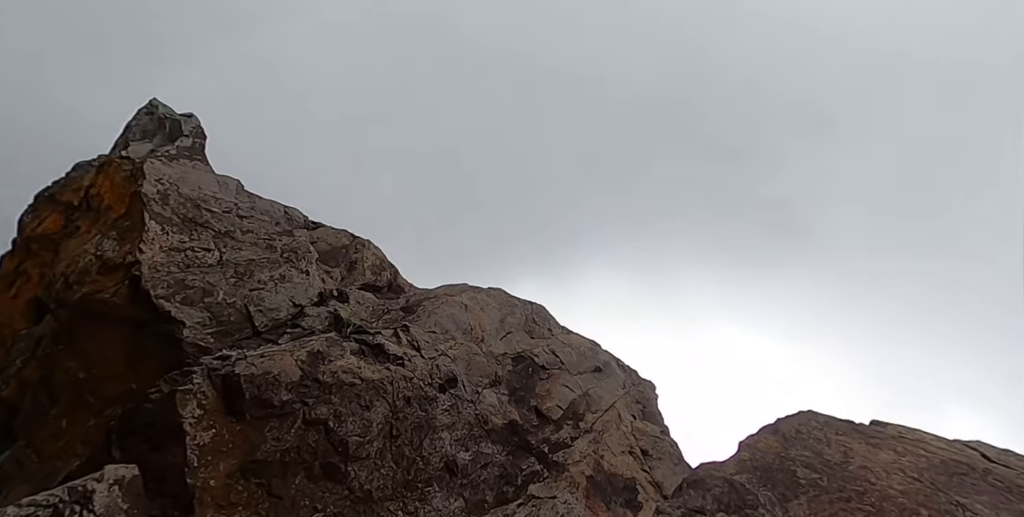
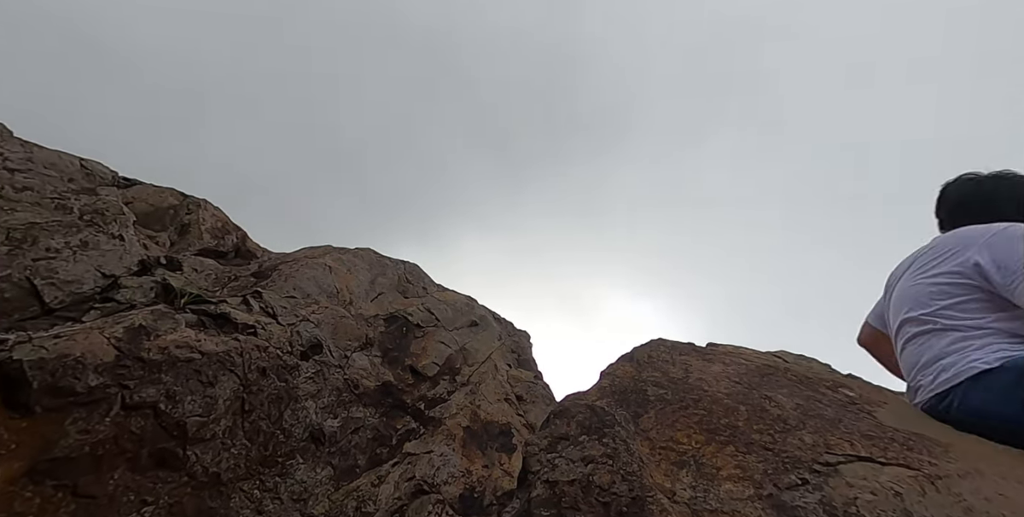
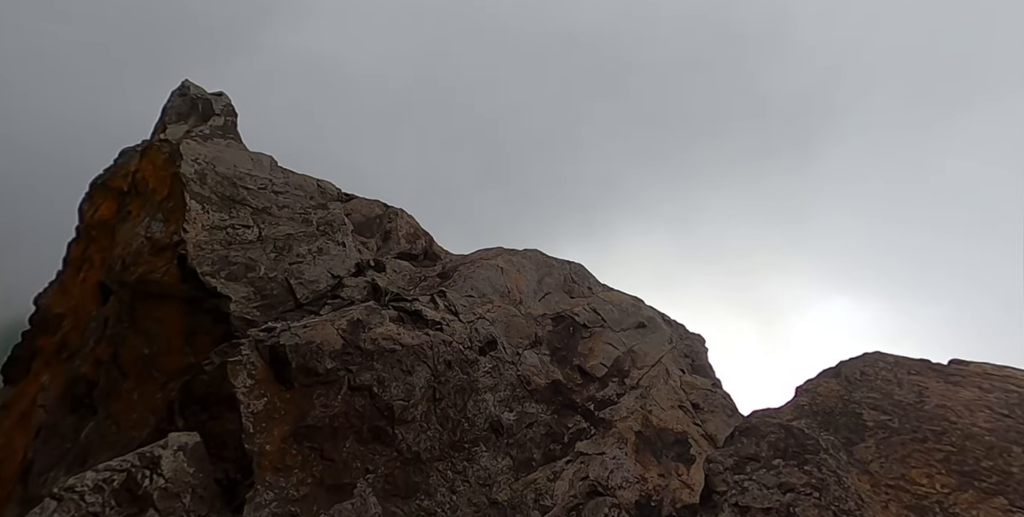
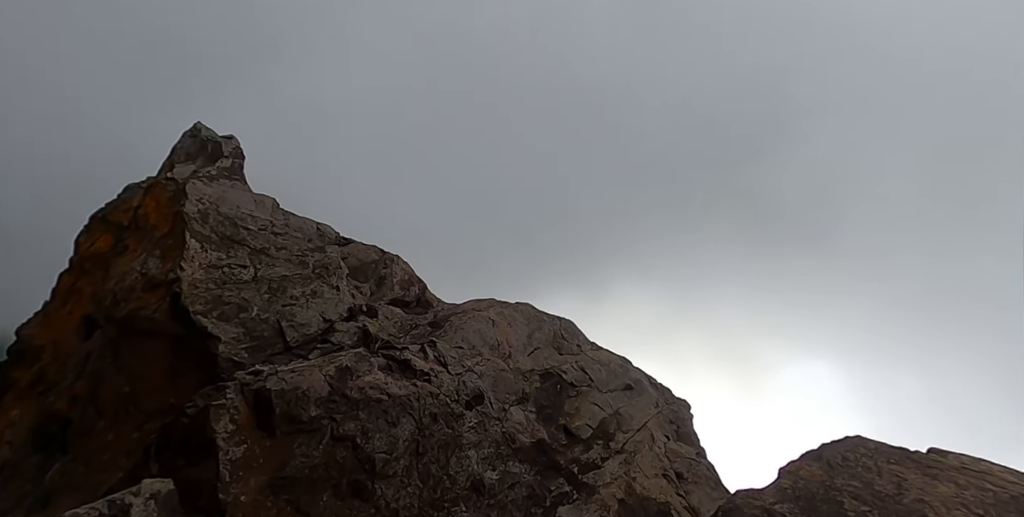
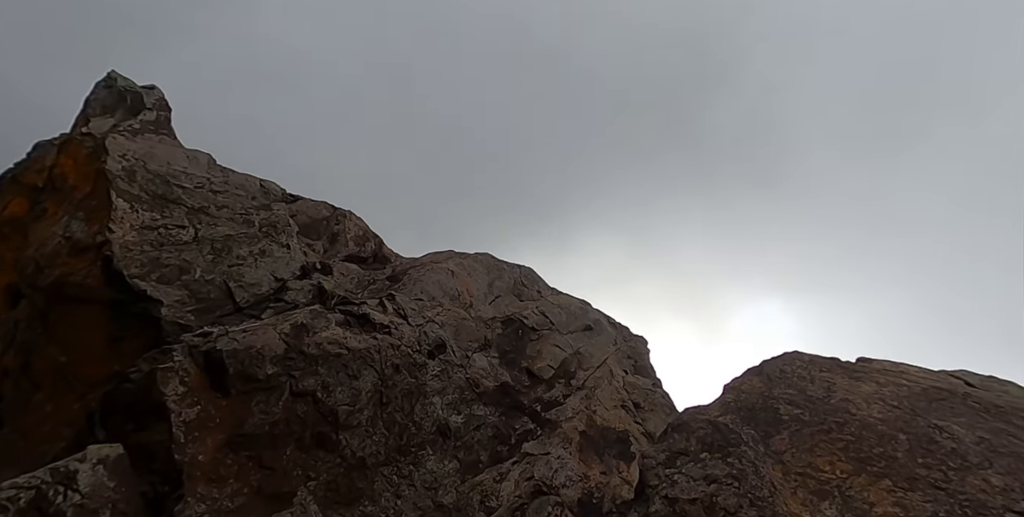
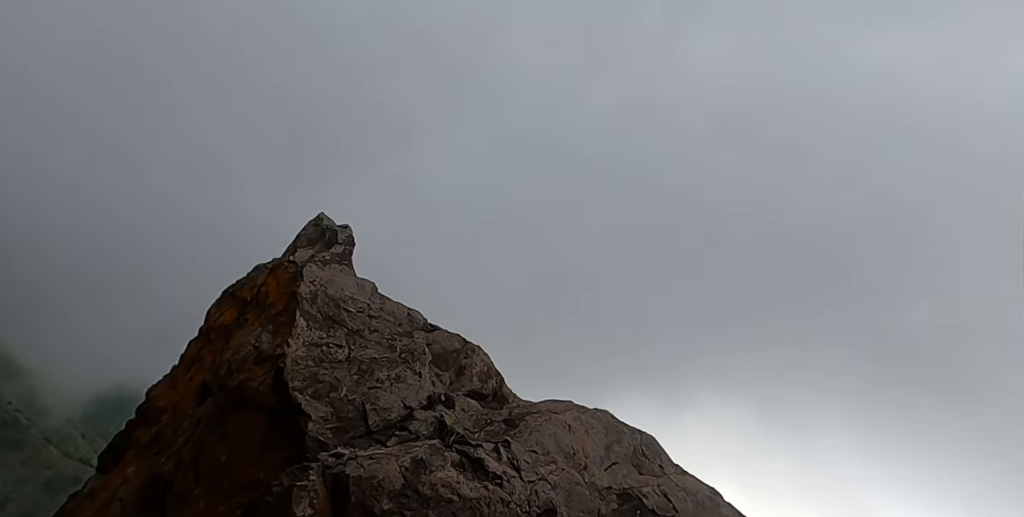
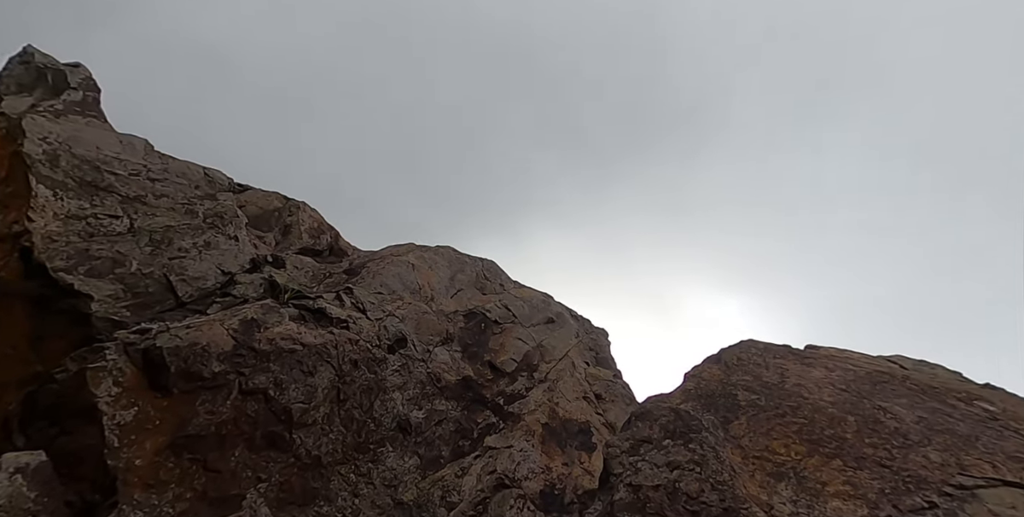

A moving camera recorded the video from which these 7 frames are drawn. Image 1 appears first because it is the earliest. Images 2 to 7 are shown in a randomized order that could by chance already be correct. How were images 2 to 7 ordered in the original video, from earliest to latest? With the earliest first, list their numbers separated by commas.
6, 4, 5, 3, 7, 2
